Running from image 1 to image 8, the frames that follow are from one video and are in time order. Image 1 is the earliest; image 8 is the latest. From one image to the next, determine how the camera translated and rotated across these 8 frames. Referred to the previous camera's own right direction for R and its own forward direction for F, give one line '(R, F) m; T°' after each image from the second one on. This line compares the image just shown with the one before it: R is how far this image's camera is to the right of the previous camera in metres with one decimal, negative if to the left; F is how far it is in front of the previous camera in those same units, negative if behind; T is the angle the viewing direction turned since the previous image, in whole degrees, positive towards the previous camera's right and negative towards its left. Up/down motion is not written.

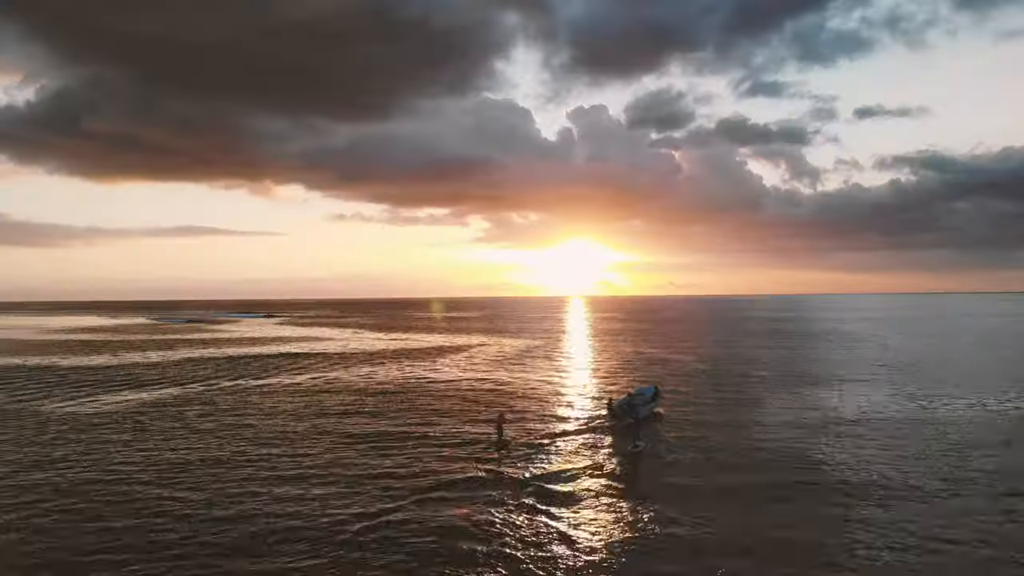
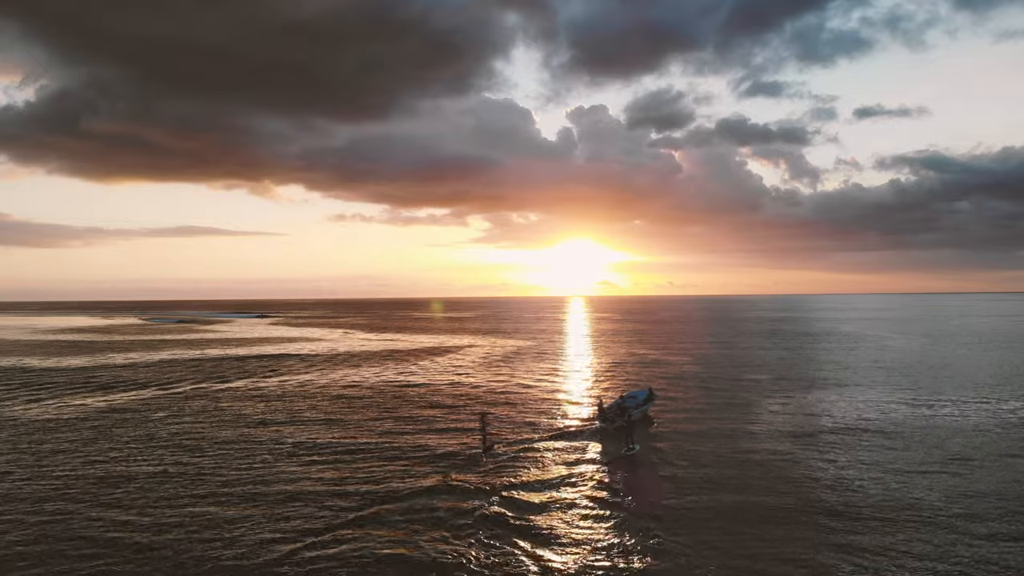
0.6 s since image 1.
(+1.6, +2.3) m; 0°
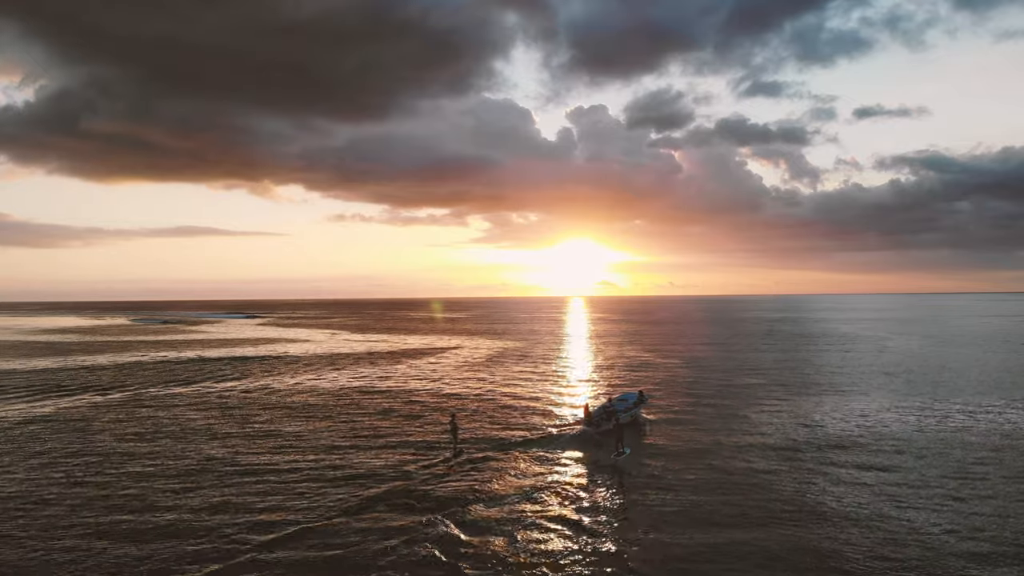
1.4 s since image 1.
(+2.3, +2.9) m; 0°
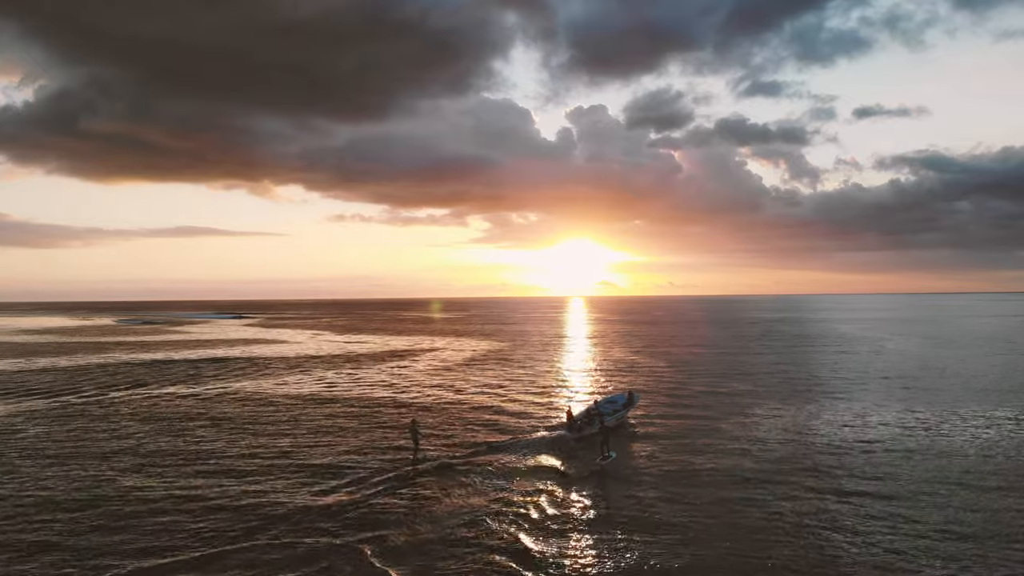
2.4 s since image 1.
(+2.6, +3.2) m; 0°
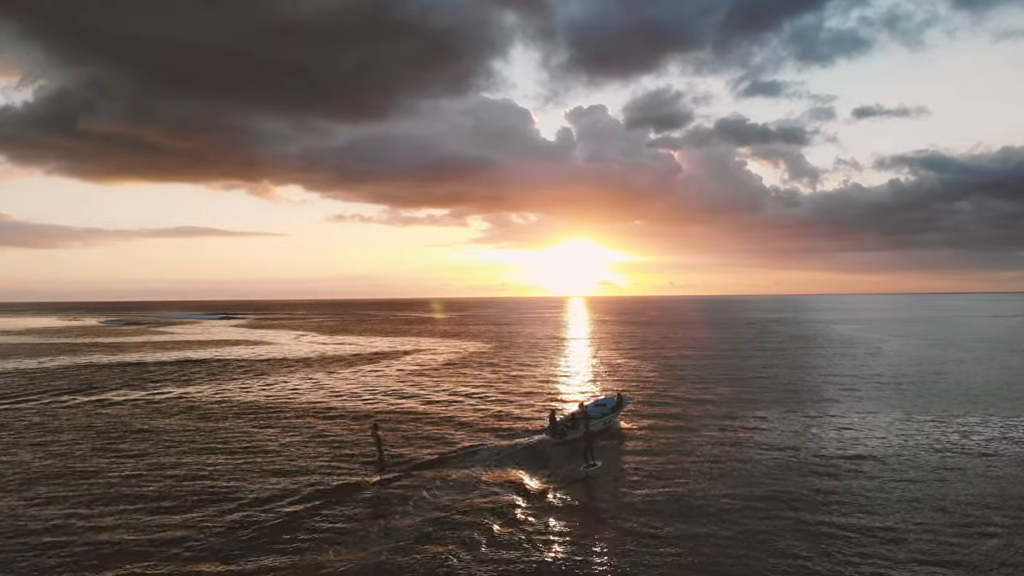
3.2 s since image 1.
(+2.4, +2.5) m; 0°
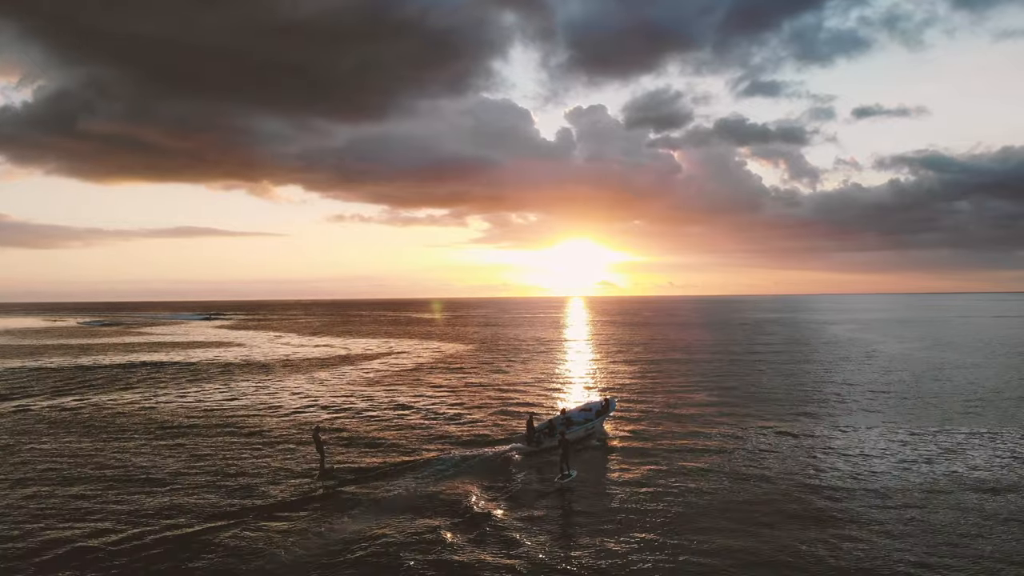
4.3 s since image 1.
(+3.1, +3.3) m; 0°
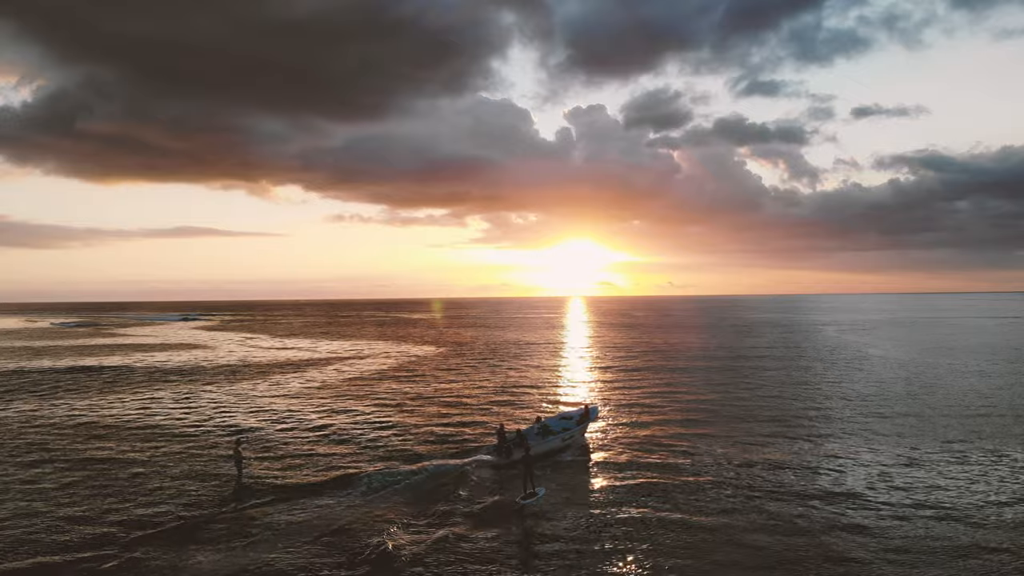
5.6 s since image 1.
(+3.8, +4.0) m; 0°
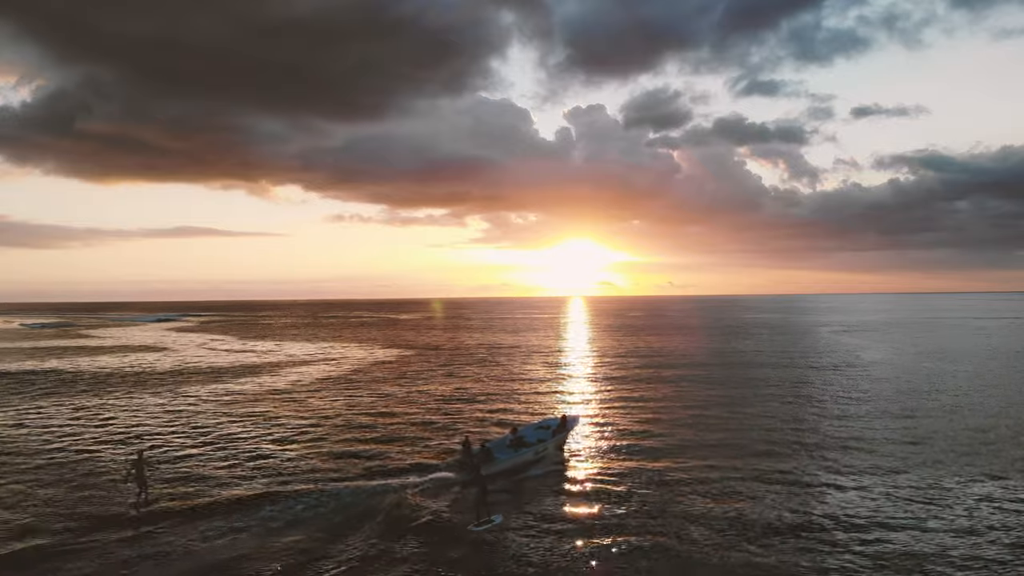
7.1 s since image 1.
(+4.1, +4.5) m; 0°
